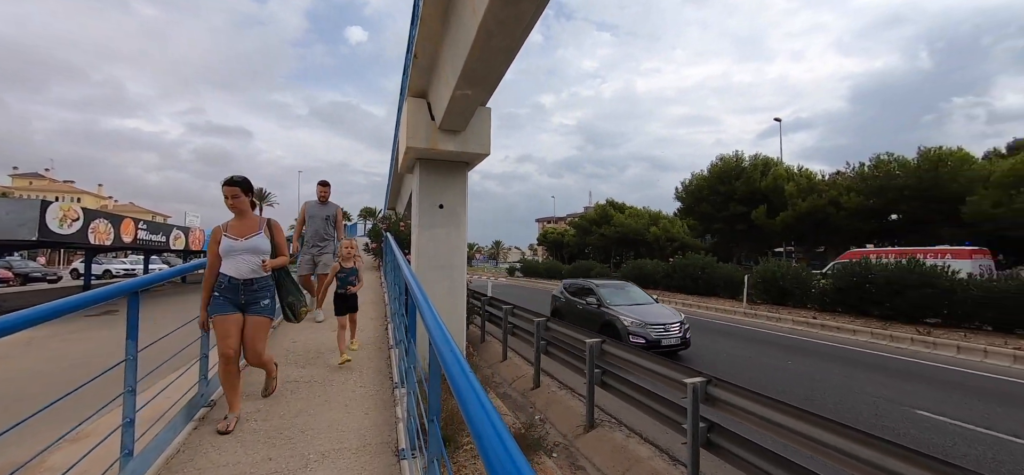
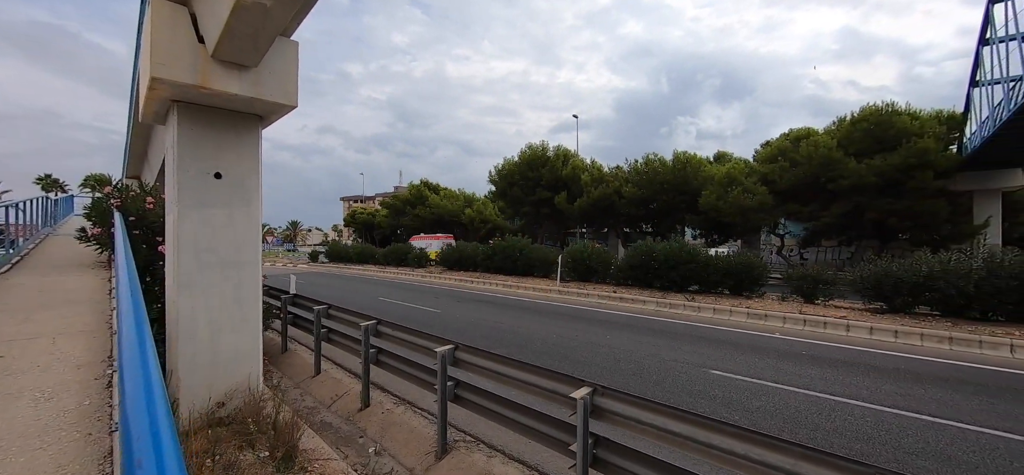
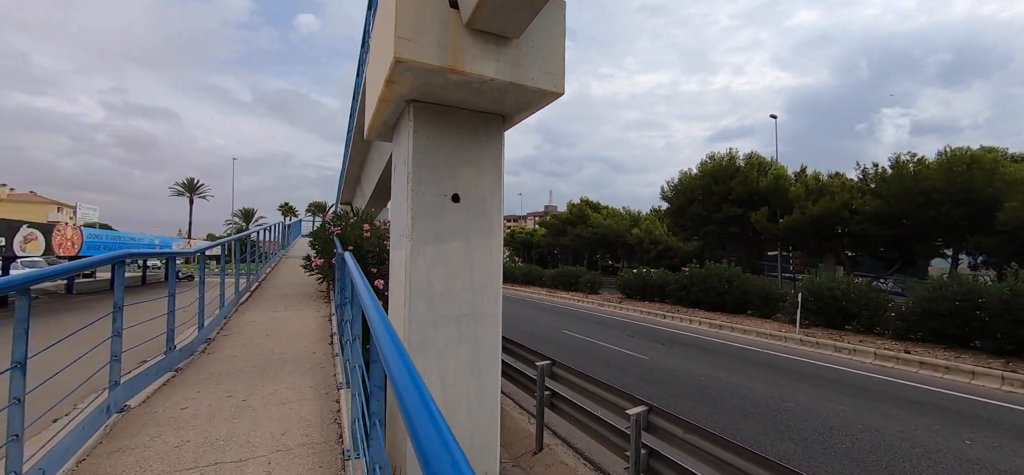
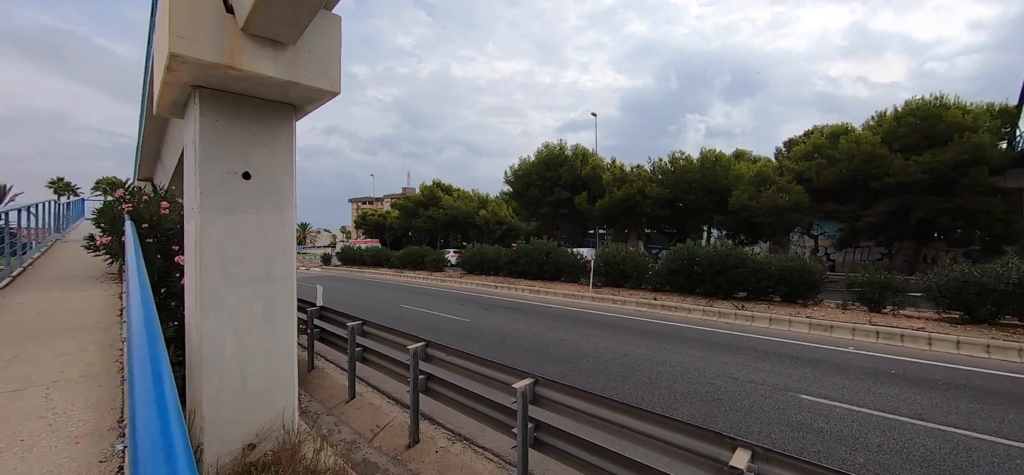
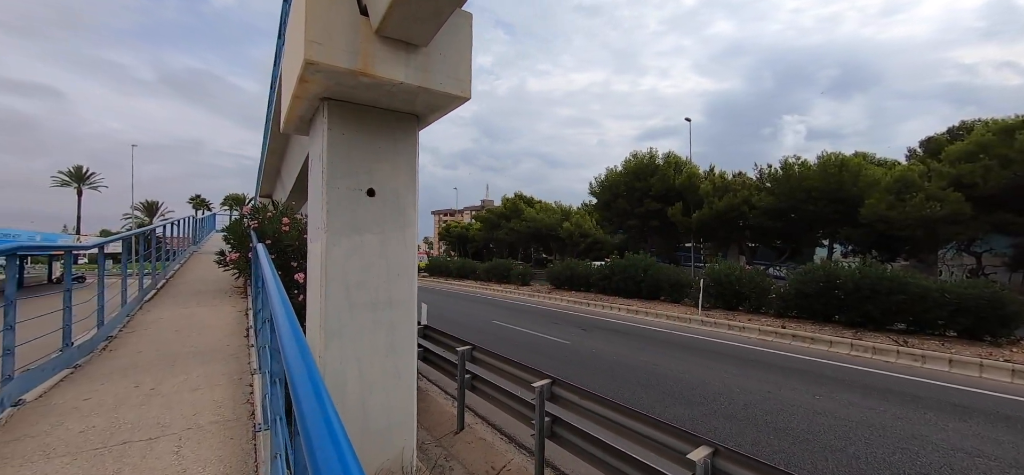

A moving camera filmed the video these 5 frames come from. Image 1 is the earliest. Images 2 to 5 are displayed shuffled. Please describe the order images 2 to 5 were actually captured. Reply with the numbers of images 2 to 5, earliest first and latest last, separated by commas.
2, 4, 5, 3
